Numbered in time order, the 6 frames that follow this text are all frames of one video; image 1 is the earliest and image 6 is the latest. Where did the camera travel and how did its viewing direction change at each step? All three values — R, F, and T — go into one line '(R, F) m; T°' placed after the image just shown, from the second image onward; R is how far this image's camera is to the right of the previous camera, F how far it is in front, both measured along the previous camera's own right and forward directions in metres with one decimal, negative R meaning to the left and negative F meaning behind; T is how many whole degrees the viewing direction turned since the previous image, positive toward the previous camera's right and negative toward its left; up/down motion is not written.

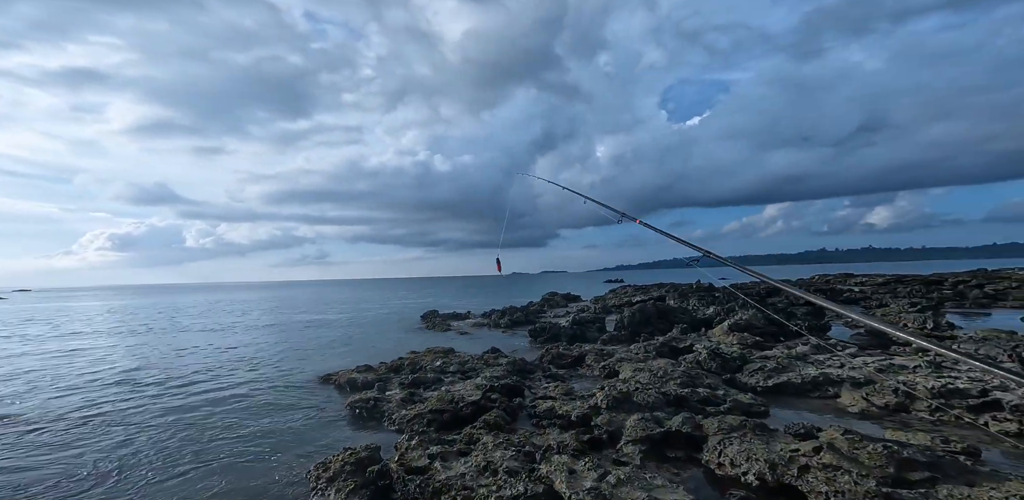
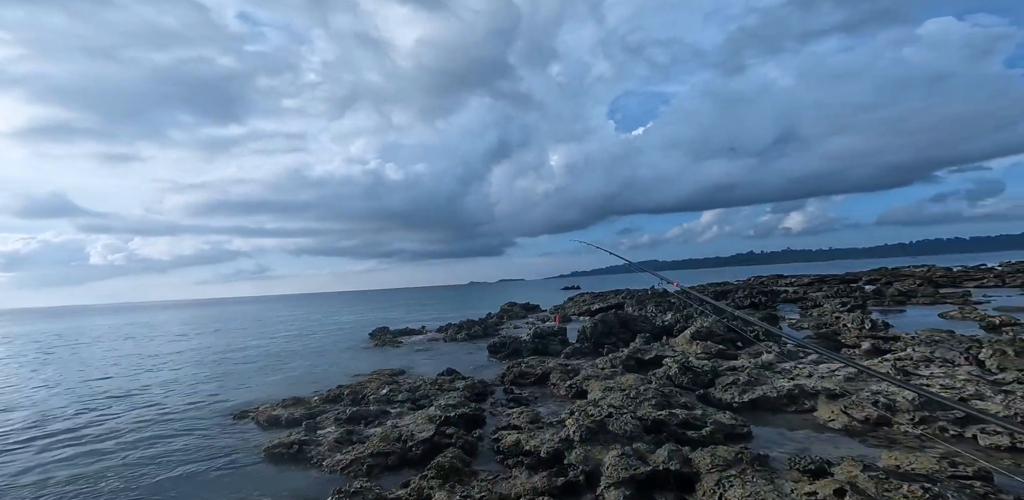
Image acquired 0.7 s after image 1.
(-0.1, +1.4) m; +6°
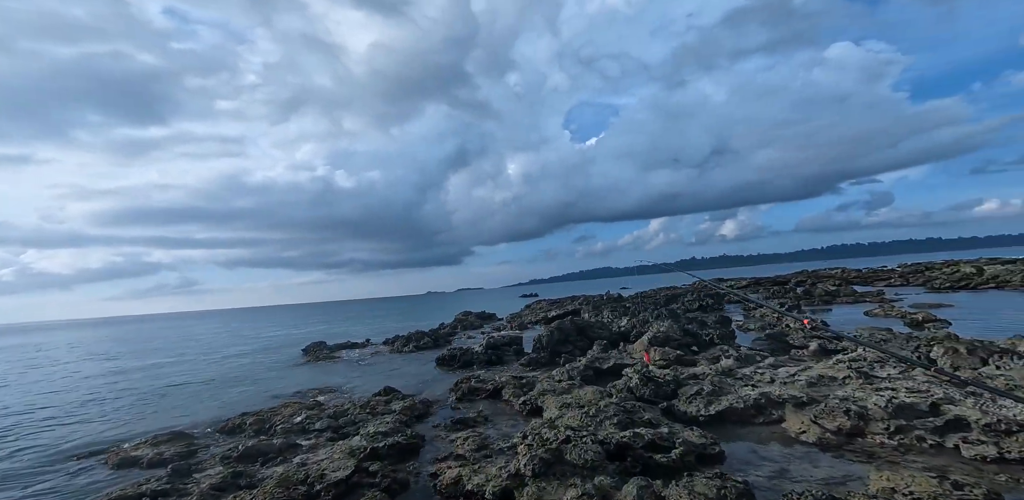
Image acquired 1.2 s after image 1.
(+0.4, +1.5) m; +6°
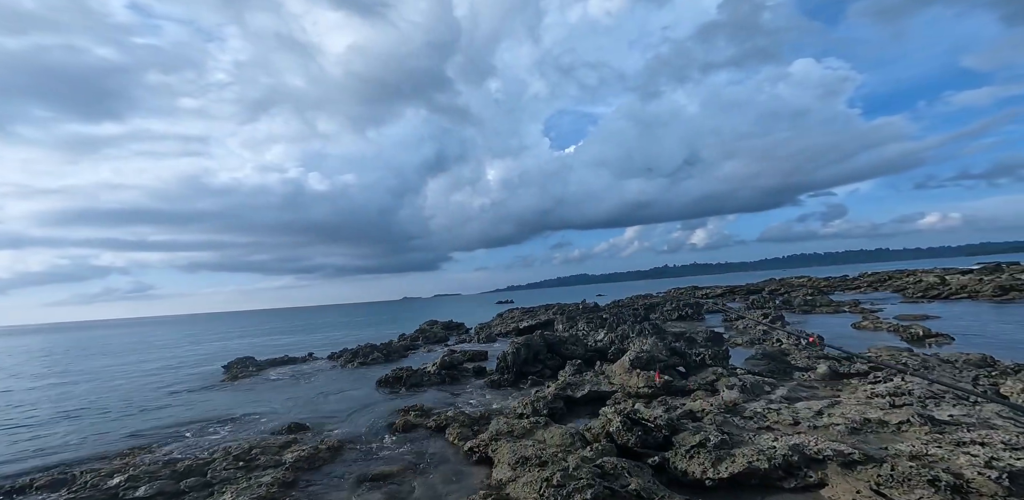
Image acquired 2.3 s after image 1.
(+0.8, +3.6) m; +3°
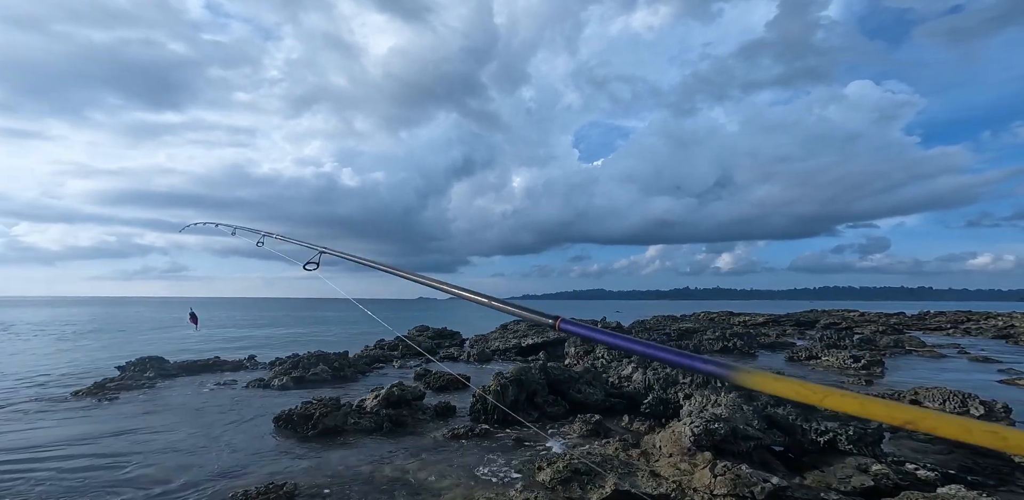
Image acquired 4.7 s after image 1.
(+1.2, +8.6) m; -3°
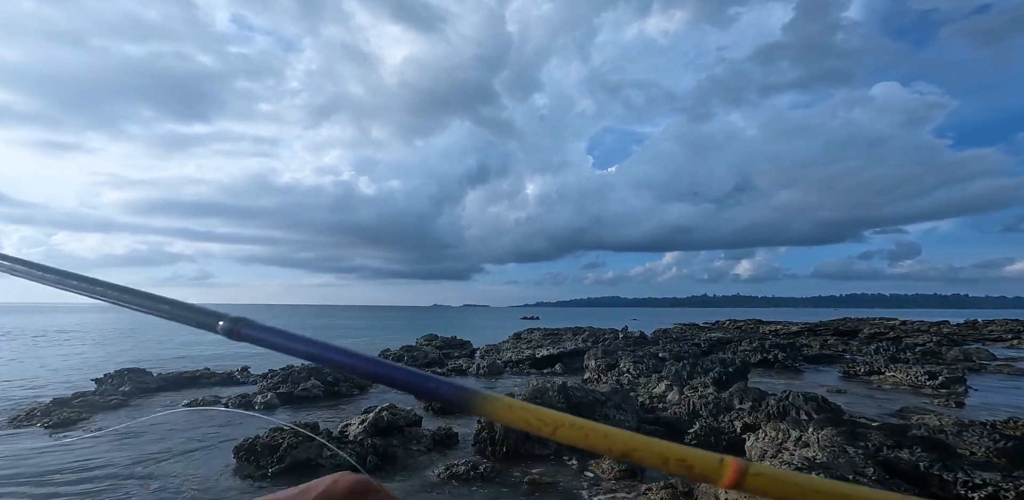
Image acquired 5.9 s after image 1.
(+0.1, +3.0) m; -2°
